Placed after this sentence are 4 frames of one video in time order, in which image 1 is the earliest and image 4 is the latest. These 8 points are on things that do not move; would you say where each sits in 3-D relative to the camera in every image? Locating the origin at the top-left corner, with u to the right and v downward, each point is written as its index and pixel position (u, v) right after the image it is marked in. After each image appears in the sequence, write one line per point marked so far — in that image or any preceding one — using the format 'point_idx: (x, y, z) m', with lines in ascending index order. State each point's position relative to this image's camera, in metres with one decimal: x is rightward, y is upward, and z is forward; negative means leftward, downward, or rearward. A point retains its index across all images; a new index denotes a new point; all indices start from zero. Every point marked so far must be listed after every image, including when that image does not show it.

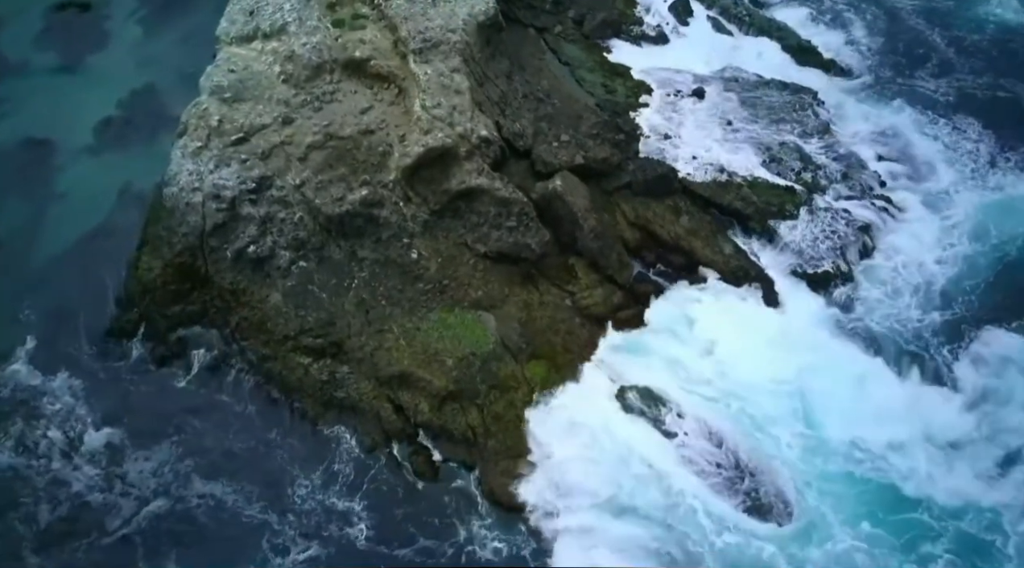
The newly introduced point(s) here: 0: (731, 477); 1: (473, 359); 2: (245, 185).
0: (+2.2, -1.9, +8.8) m
1: (-0.4, -0.8, +9.5) m
2: (-3.1, +1.2, +10.6) m
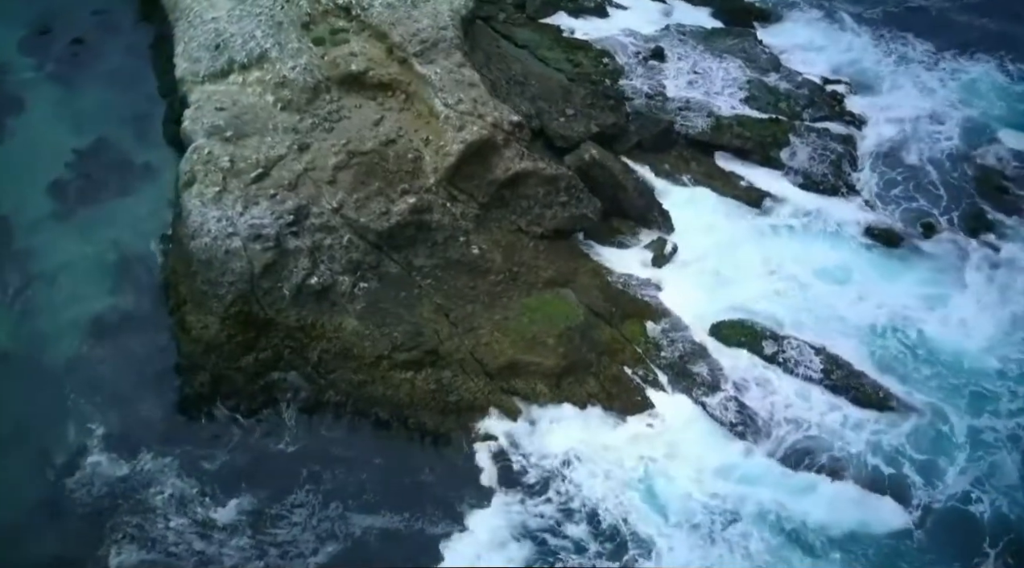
0: (+3.5, -1.0, +9.6) m
1: (+0.7, -0.5, +9.8) m
2: (-2.6, +0.7, +10.2) m
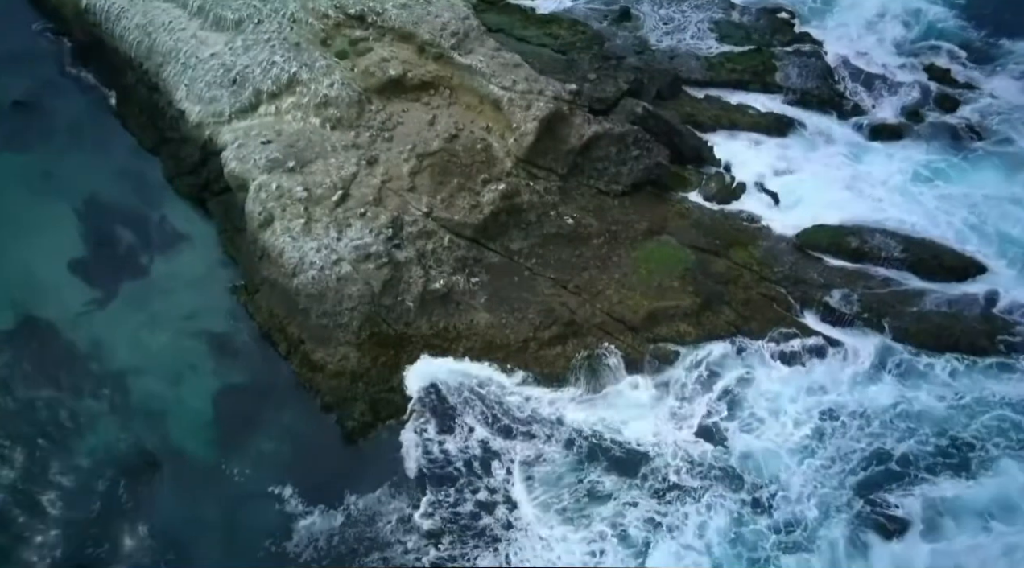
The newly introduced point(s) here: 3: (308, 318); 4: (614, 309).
0: (+4.9, +0.4, +10.8) m
1: (+2.1, +0.1, +10.3) m
2: (-1.4, +0.6, +10.0) m
3: (-2.2, -0.4, +9.8) m
4: (+1.1, -0.3, +10.0) m
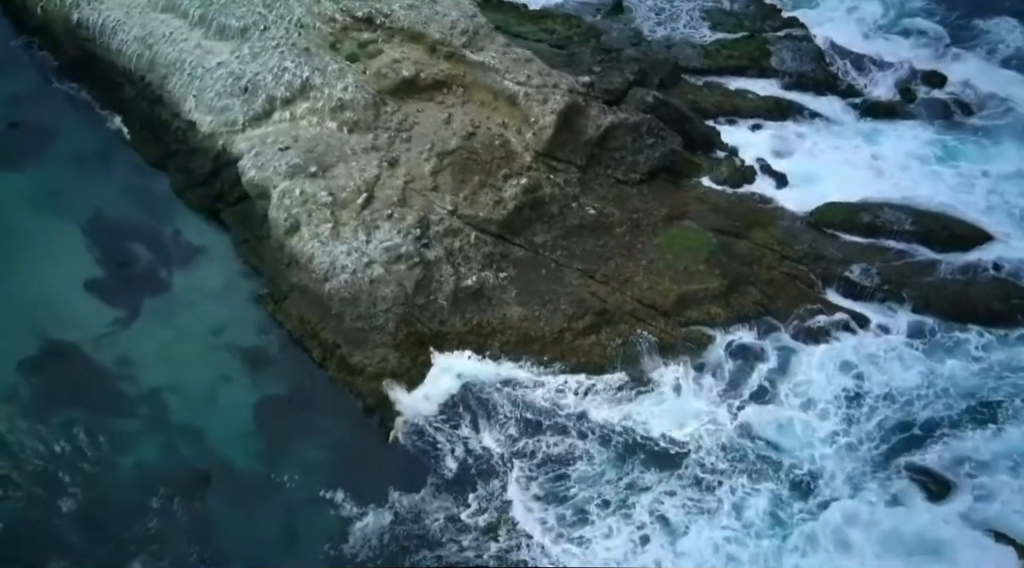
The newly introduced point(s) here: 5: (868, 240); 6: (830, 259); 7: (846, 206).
0: (+5.2, +0.7, +11.1) m
1: (+2.4, +0.3, +10.5) m
2: (-1.1, +0.6, +10.0) m
3: (-1.8, -0.4, +9.7) m
4: (+1.5, -0.1, +10.2) m
5: (+4.3, +0.5, +11.0) m
6: (+3.8, +0.3, +10.7) m
7: (+4.1, +1.0, +11.2) m
